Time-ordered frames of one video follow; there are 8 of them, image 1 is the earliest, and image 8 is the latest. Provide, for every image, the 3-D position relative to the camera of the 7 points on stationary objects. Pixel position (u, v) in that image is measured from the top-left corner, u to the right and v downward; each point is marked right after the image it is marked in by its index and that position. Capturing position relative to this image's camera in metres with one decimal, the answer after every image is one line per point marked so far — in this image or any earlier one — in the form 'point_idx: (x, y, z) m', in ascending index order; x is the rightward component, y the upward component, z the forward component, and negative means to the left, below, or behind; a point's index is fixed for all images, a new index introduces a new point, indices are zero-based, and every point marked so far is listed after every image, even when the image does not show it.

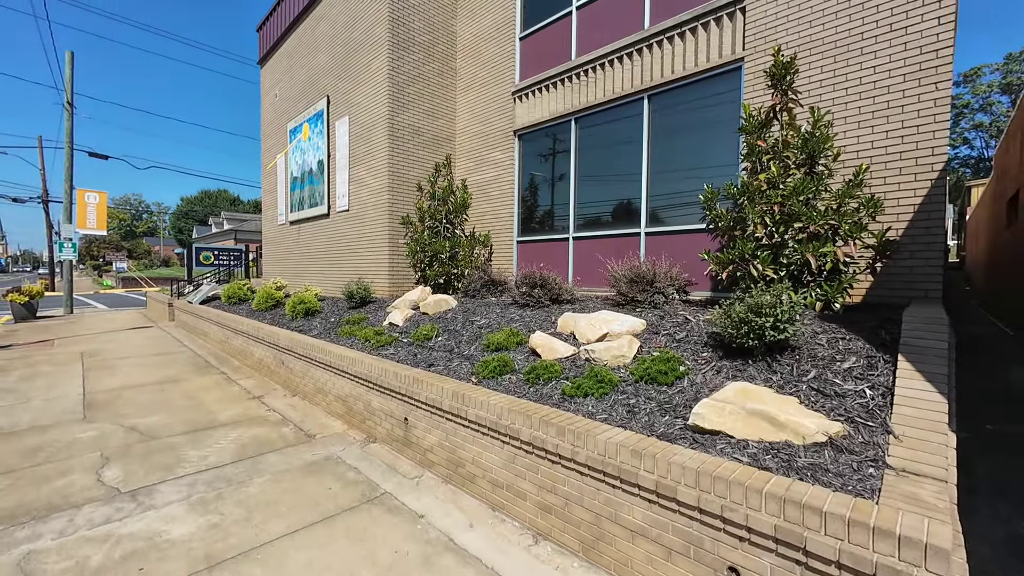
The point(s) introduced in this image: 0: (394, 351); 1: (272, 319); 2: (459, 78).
0: (-1.6, -0.9, +5.8) m
1: (-5.2, -0.7, +9.3) m
2: (-1.3, +5.2, +10.5) m
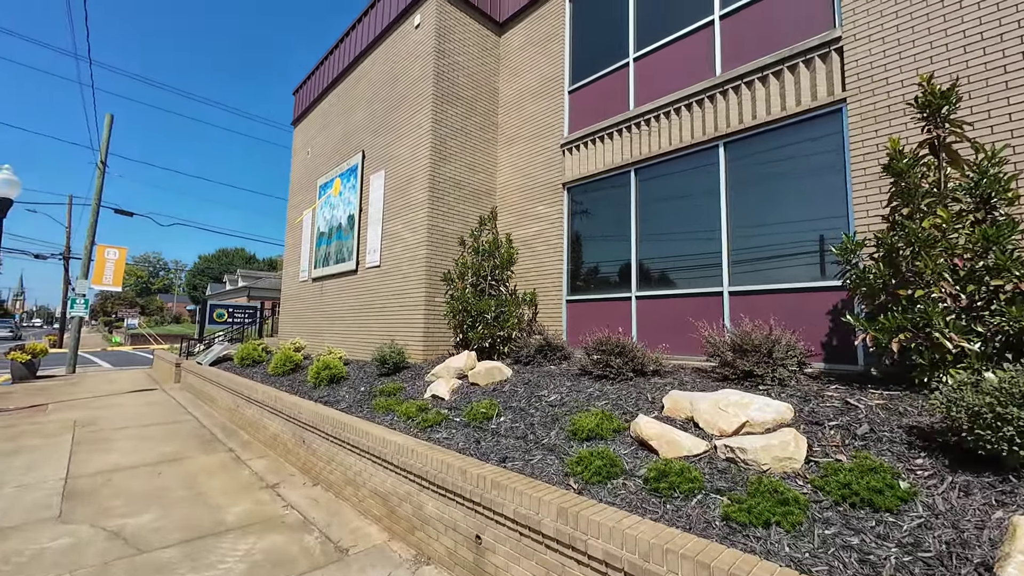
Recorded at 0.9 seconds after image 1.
0: (-0.7, -1.6, +4.7) m
1: (-4.2, -1.9, +8.2) m
2: (-0.3, +3.7, +10.2) m
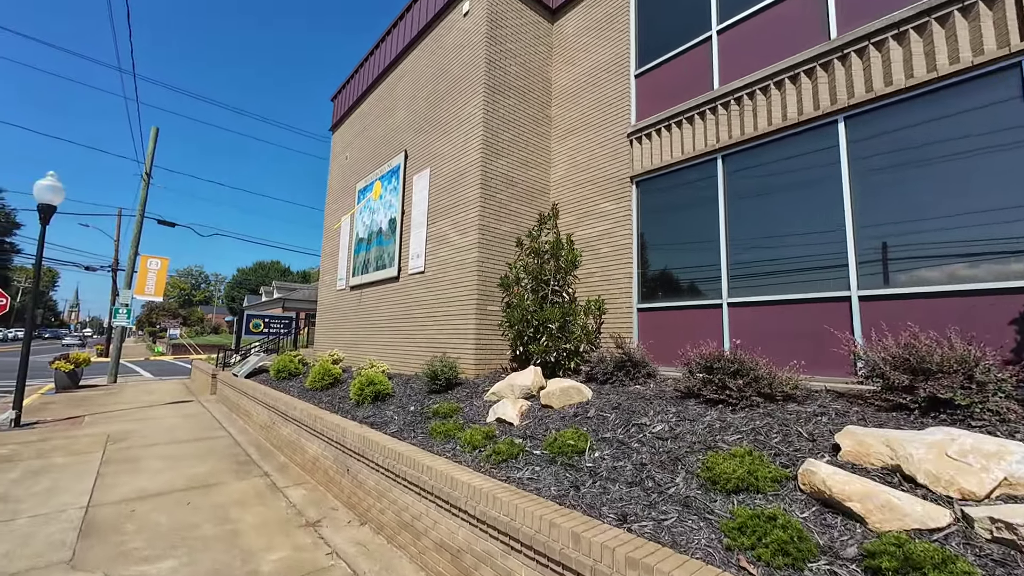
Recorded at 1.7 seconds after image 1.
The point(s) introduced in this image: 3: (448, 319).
0: (+0.2, -1.6, +3.7) m
1: (-3.1, -2.0, +7.5) m
2: (+1.0, +3.6, +9.3) m
3: (-1.2, -0.6, +8.2) m
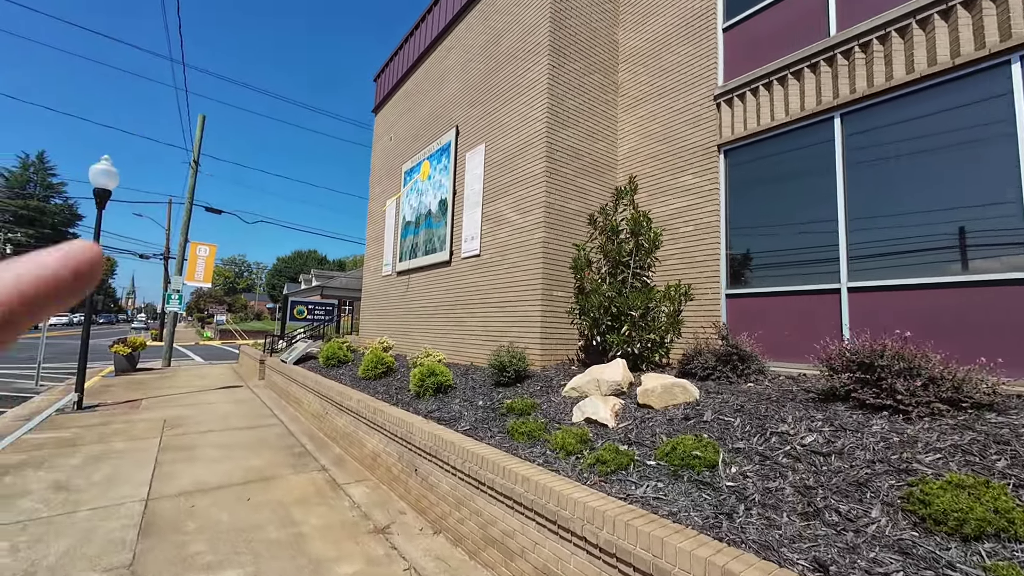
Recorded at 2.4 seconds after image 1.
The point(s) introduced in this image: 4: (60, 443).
0: (+1.0, -1.5, +3.1) m
1: (-2.0, -1.7, +7.0) m
2: (+2.2, +3.9, +8.4) m
3: (0.0, -0.3, +7.5) m
4: (-7.8, -2.7, +7.4) m
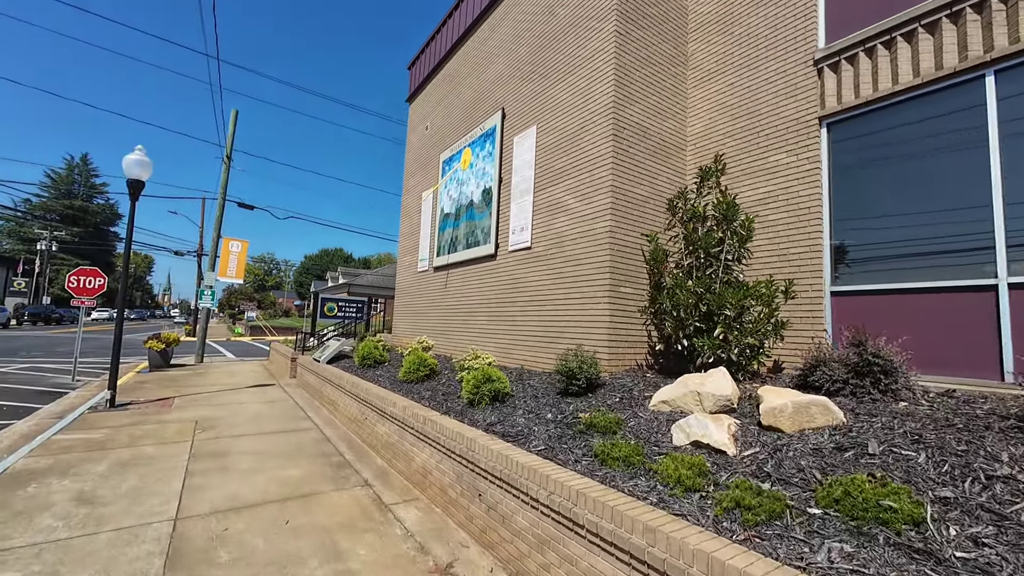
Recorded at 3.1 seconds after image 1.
0: (+1.7, -1.4, +2.2) m
1: (-1.1, -1.6, +6.3) m
2: (+3.2, +3.9, +7.5) m
3: (+0.9, -0.3, +6.7) m
4: (-6.8, -2.6, +6.9) m
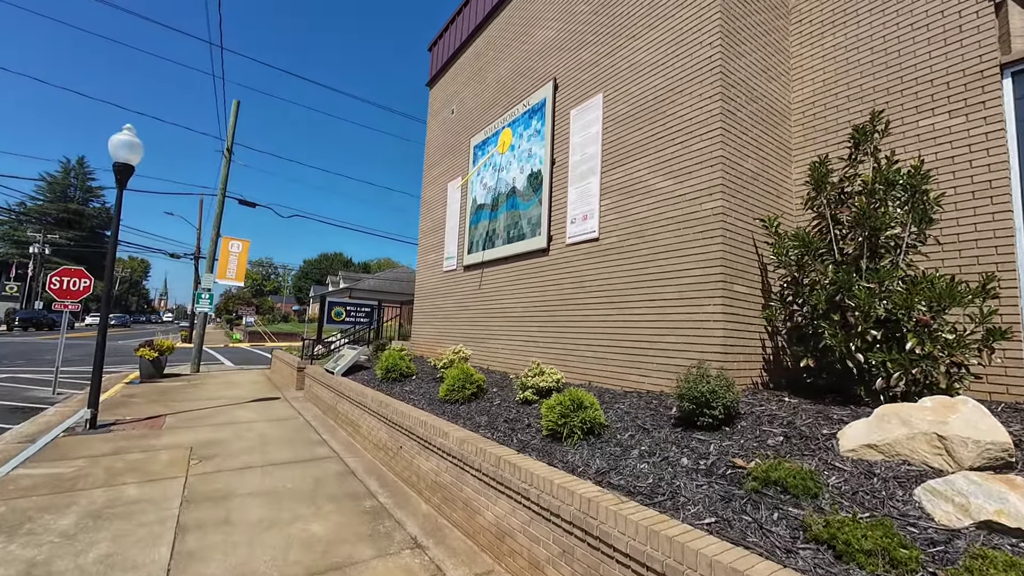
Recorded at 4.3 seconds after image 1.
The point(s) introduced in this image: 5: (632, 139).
0: (+2.7, -1.3, +0.8) m
1: (-0.1, -1.6, +4.9) m
2: (+4.2, +3.9, +6.2) m
3: (+1.9, -0.2, +5.4) m
4: (-5.9, -2.5, +5.5) m
5: (+1.7, +2.1, +6.2) m
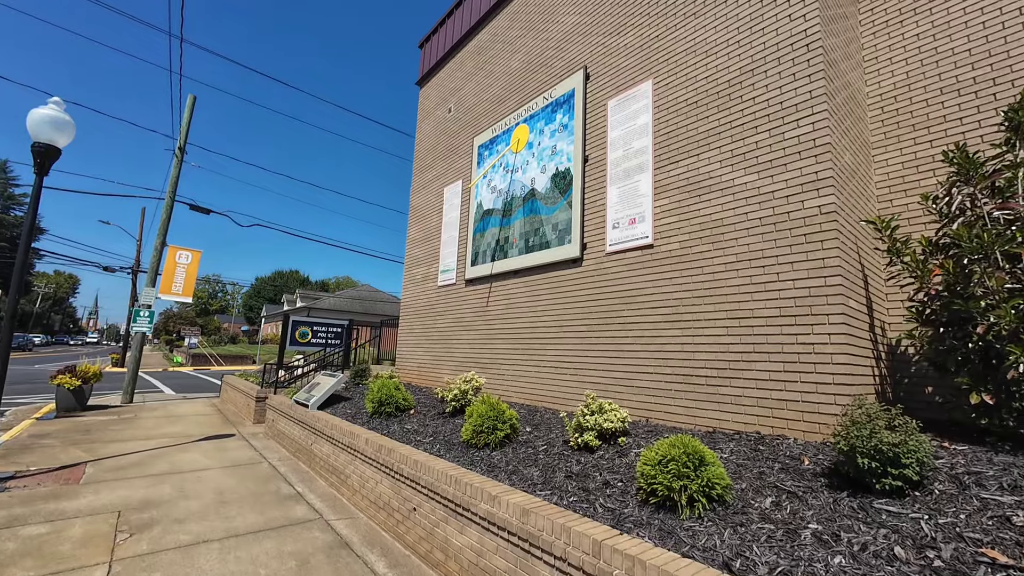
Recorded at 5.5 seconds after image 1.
0: (+3.7, -1.3, -0.1) m
1: (+0.5, -1.7, +3.7) m
2: (+4.7, +3.7, +5.6) m
3: (+2.5, -0.4, +4.4) m
4: (-5.3, -2.6, +3.7) m
5: (+2.2, +1.9, +5.2) m
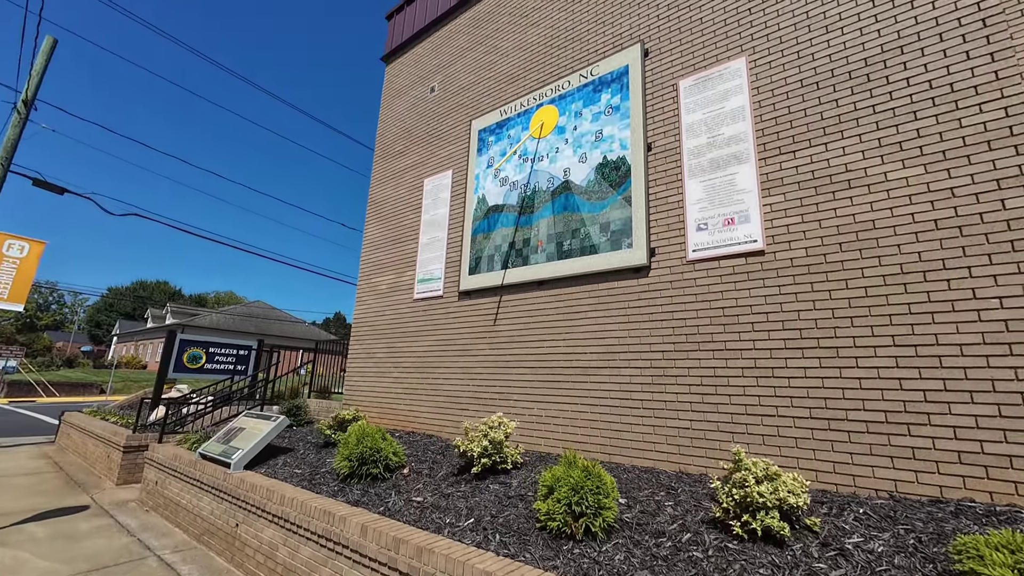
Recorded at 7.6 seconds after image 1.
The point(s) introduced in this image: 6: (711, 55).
0: (+5.6, -1.3, -0.8) m
1: (+1.6, -1.7, +2.2) m
2: (+5.5, +3.4, +5.3) m
3: (+3.4, -0.5, +3.4) m
4: (-4.1, -2.3, +0.9) m
5: (+3.1, +1.8, +4.3) m
6: (+2.4, +2.8, +5.2) m
